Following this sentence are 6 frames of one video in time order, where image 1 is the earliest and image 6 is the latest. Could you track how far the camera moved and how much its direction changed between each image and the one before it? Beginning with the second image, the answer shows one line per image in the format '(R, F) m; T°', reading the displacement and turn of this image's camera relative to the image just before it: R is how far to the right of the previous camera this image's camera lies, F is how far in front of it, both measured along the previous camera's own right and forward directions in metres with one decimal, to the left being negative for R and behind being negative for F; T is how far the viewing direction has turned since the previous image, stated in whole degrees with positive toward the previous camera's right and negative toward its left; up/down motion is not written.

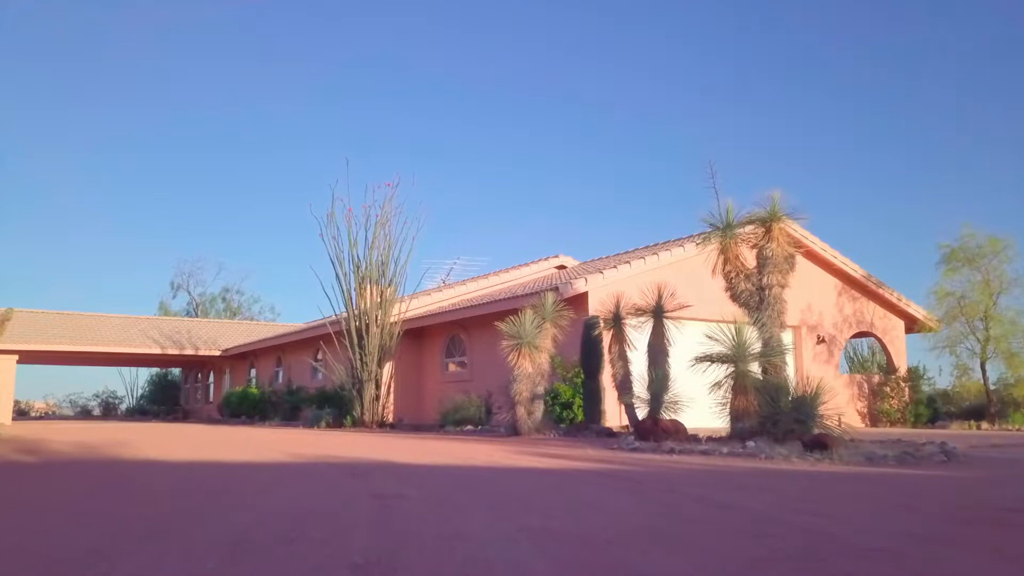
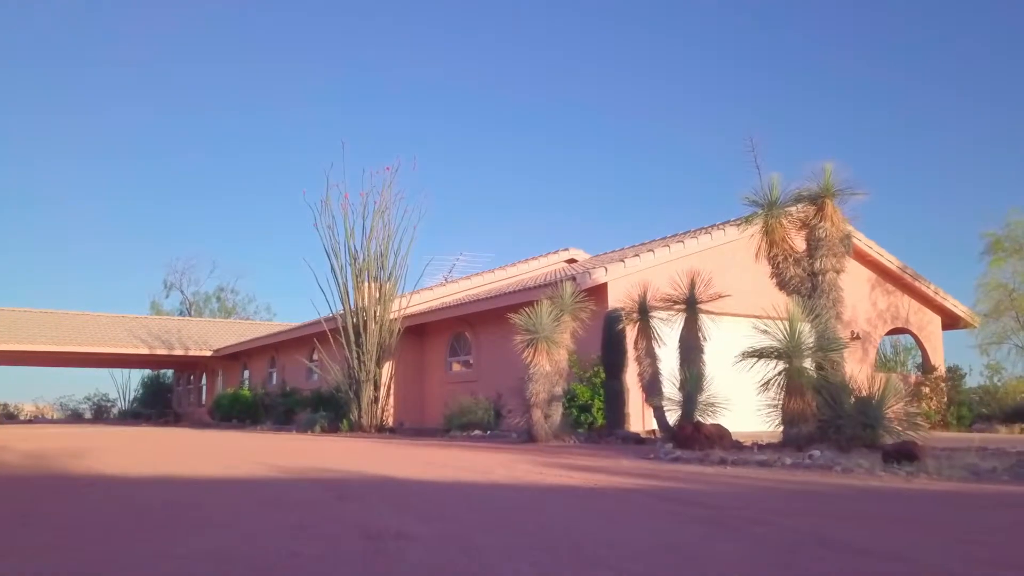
(-0.2, +1.8) m; 0°
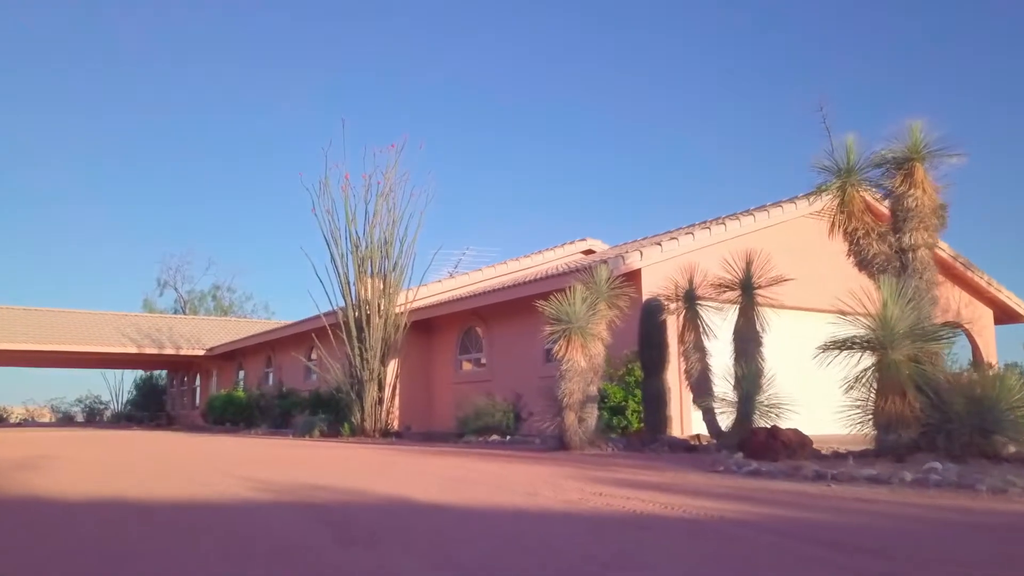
(-0.4, +1.9) m; 0°
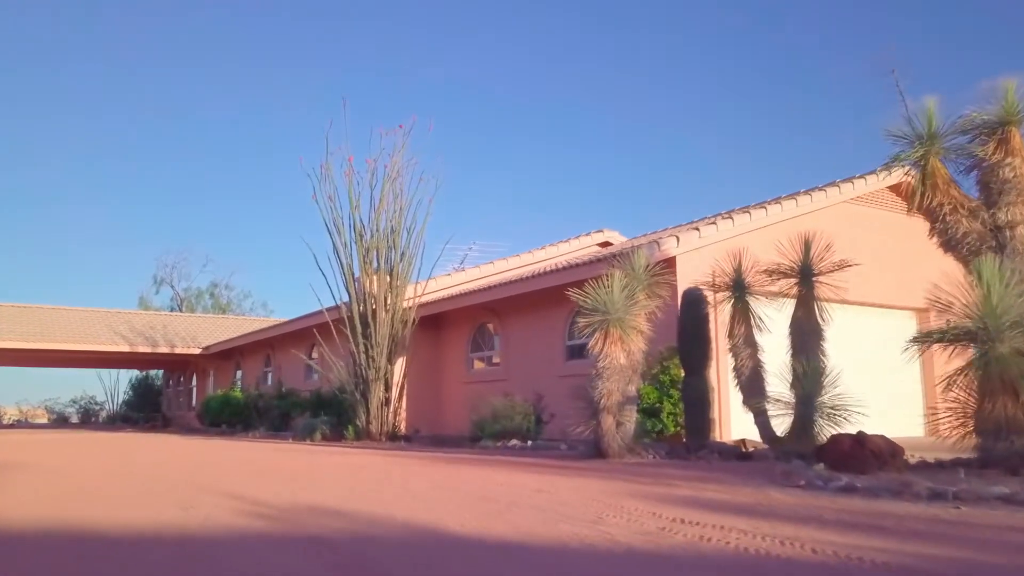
(-0.3, +1.4) m; 0°
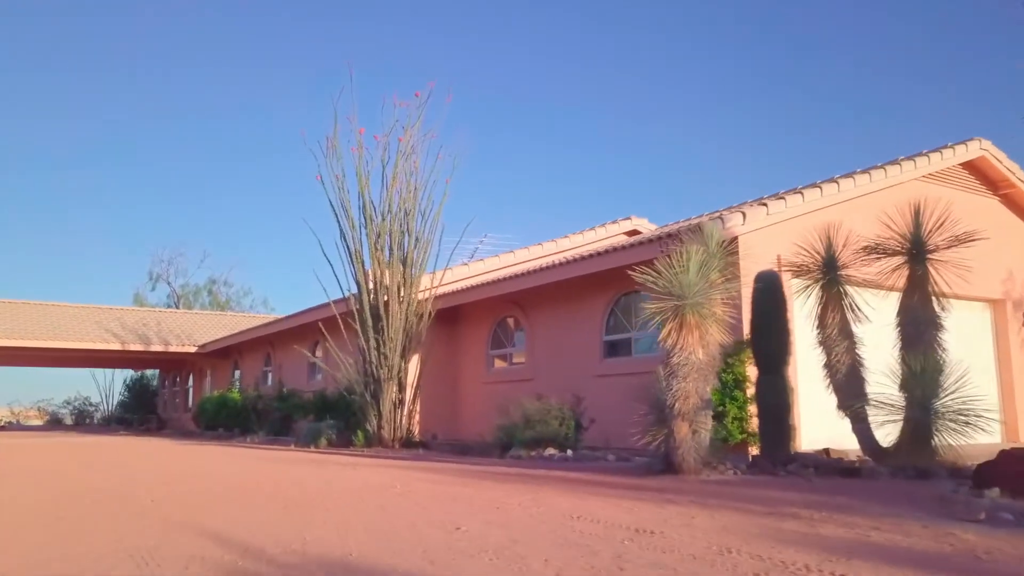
(-0.5, +1.9) m; 0°
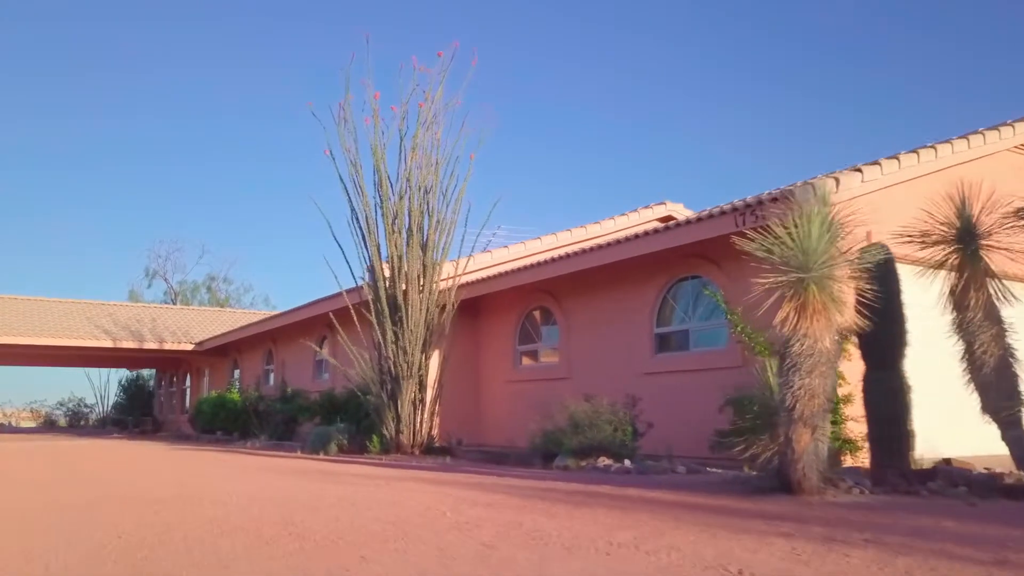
(-0.6, +1.8) m; 0°
